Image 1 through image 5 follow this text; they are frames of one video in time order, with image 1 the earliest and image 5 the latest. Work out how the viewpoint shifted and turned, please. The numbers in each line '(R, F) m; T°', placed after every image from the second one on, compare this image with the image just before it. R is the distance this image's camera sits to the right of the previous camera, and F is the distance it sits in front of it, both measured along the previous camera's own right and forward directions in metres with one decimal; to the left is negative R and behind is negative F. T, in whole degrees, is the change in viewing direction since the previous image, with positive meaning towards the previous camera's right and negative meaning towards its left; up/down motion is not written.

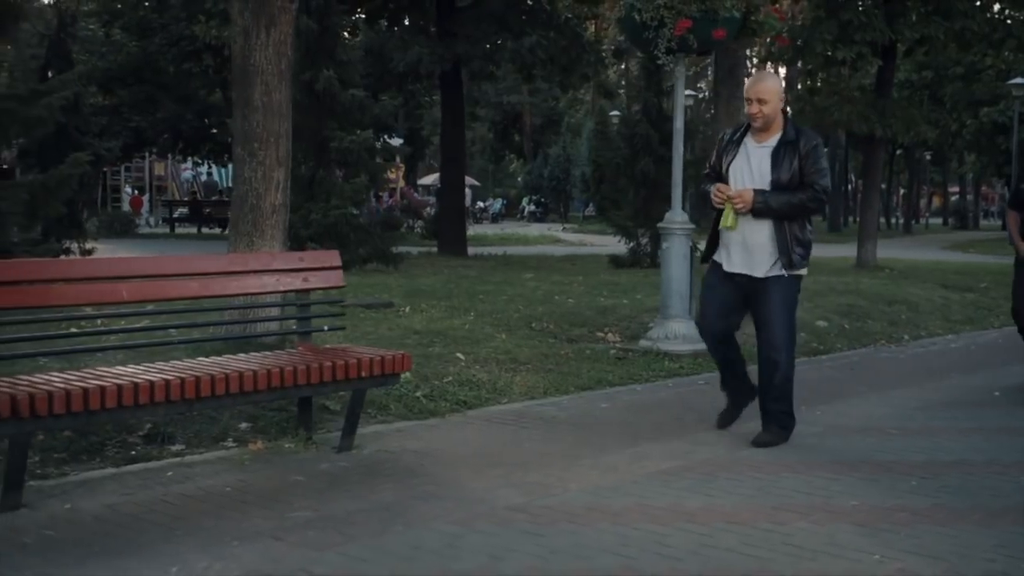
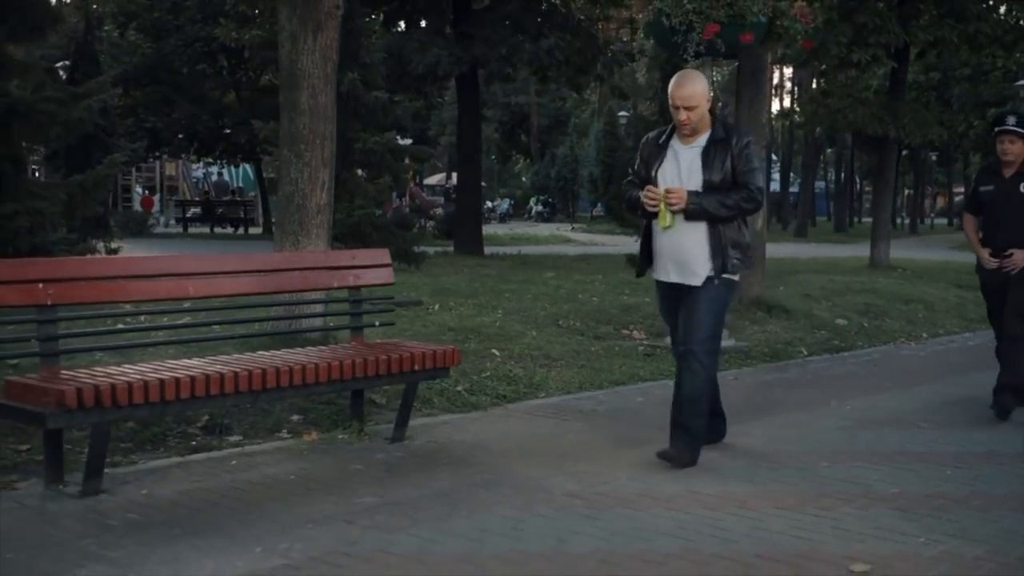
(-0.2, -0.3) m; 0°
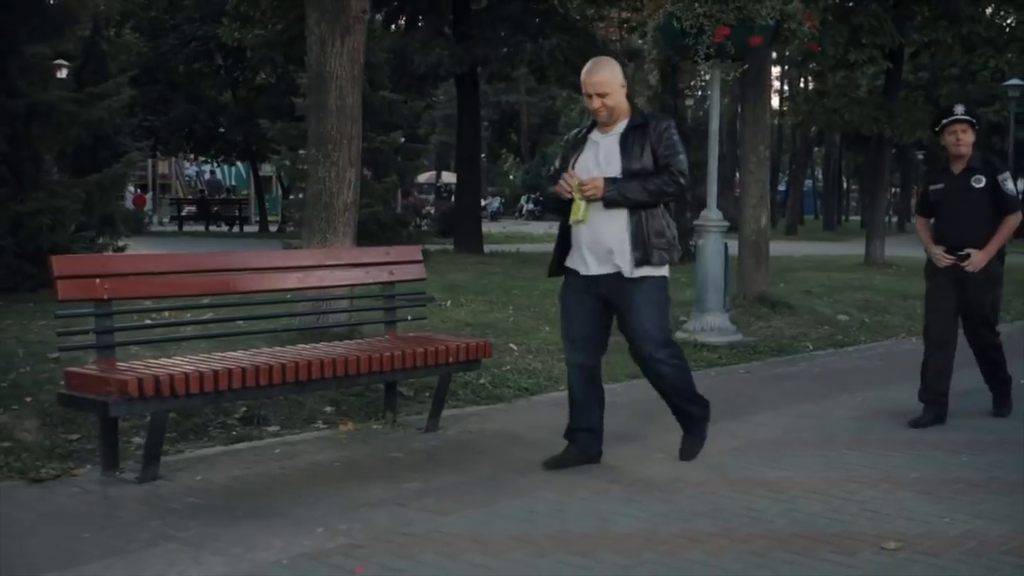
(-0.2, -0.3) m; +1°
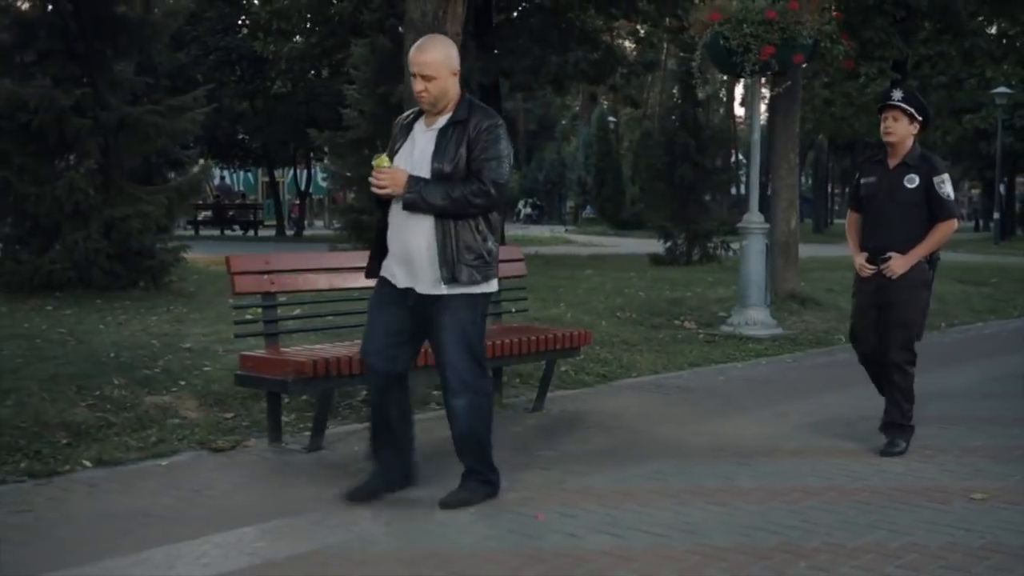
(-0.6, -0.9) m; +1°
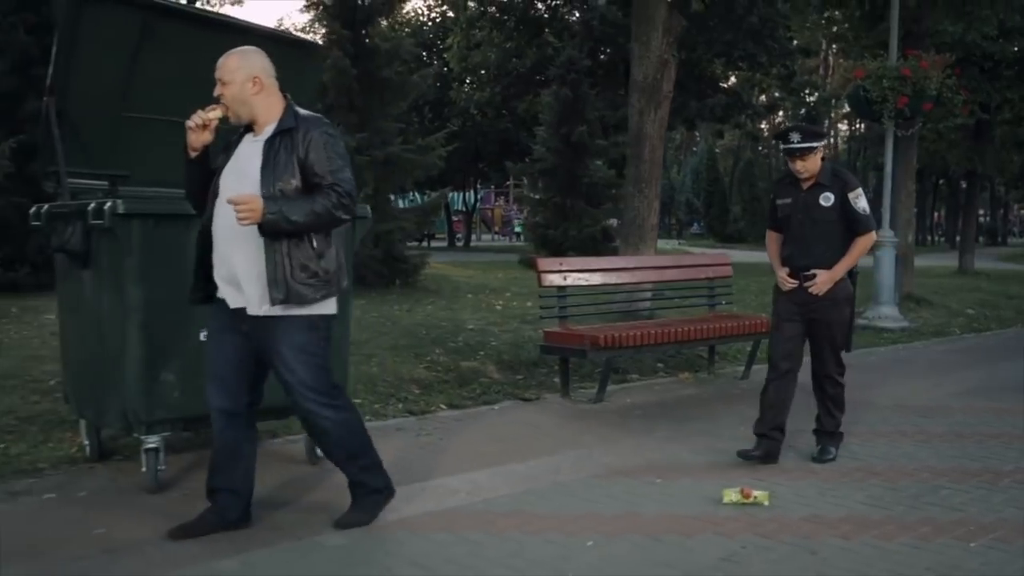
(-1.2, -2.6) m; -2°
